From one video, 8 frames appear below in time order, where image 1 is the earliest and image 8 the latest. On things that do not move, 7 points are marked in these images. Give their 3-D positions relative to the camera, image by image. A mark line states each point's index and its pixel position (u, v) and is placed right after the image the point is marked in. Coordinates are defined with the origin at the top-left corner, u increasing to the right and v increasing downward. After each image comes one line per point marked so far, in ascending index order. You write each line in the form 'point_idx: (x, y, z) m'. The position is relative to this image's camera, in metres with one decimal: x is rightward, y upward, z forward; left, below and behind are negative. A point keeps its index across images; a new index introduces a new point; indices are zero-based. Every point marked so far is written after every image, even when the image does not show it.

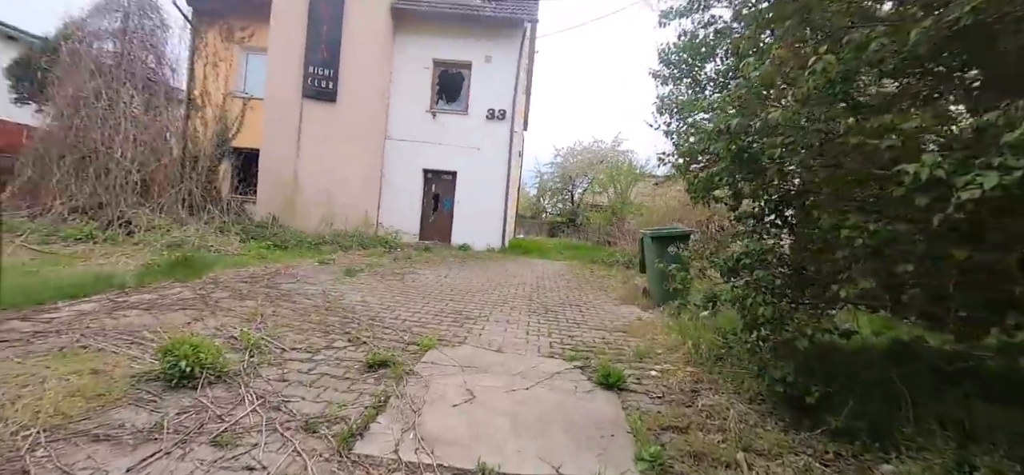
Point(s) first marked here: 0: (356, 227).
0: (-3.7, +0.3, +10.5) m
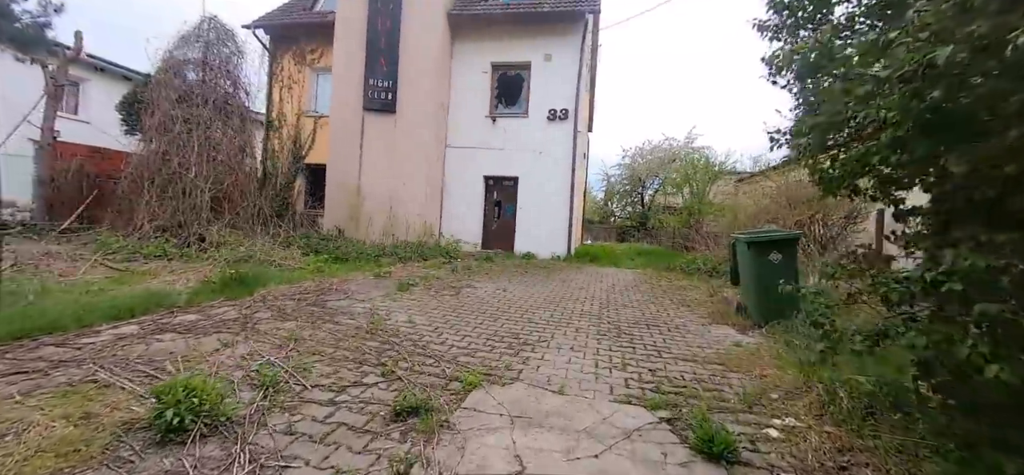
0: (-2.2, 0.0, +10.4) m
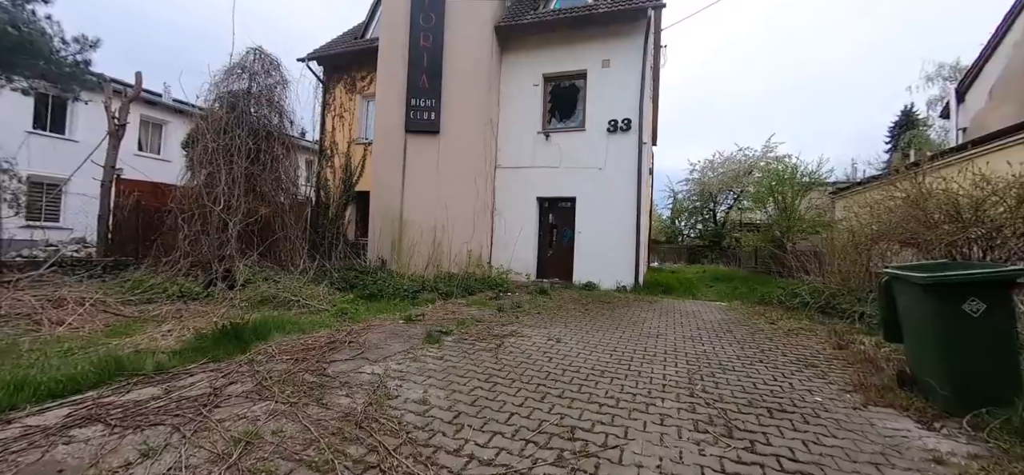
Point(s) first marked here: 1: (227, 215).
0: (-1.0, -0.6, +9.4) m
1: (-4.7, +0.4, +7.2) m
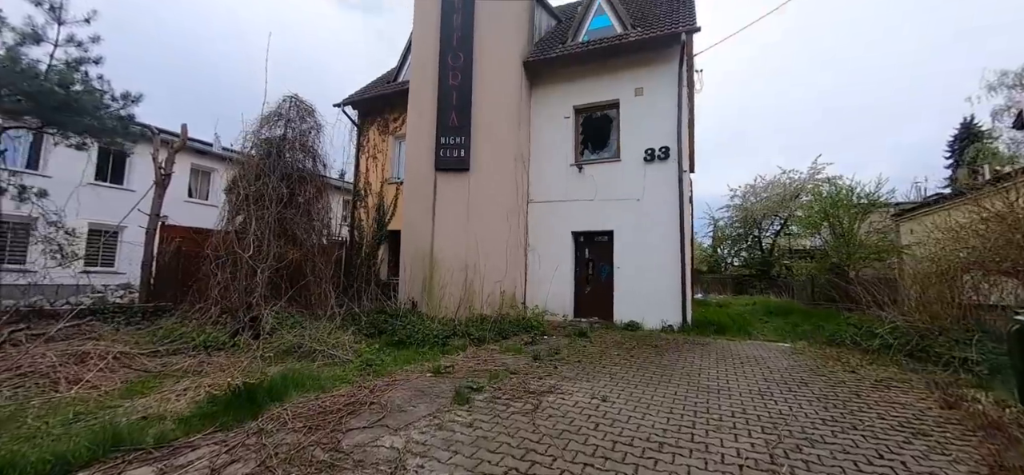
0: (-0.3, -1.4, +9.0) m
1: (-4.1, -0.4, +7.1) m
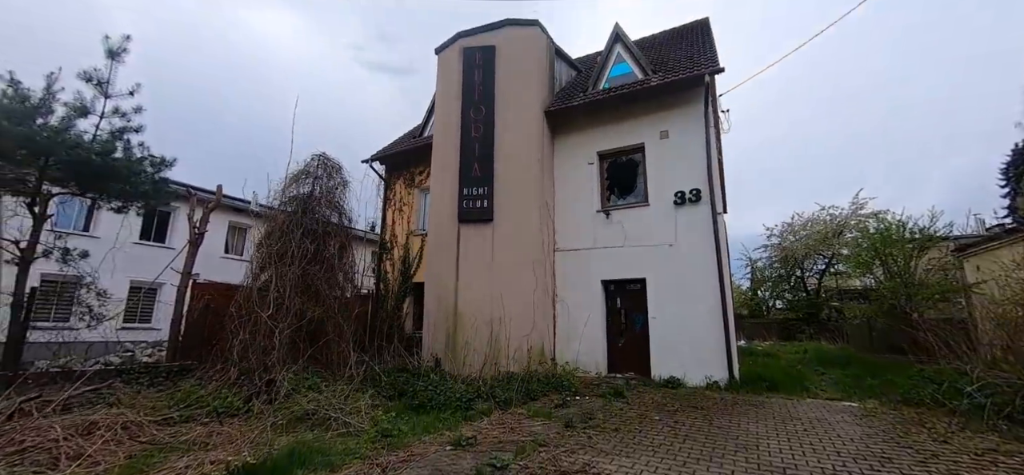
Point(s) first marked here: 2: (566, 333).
0: (+0.3, -2.4, +8.5) m
1: (-3.7, -1.3, +7.0) m
2: (+1.1, -2.0, +9.3) m
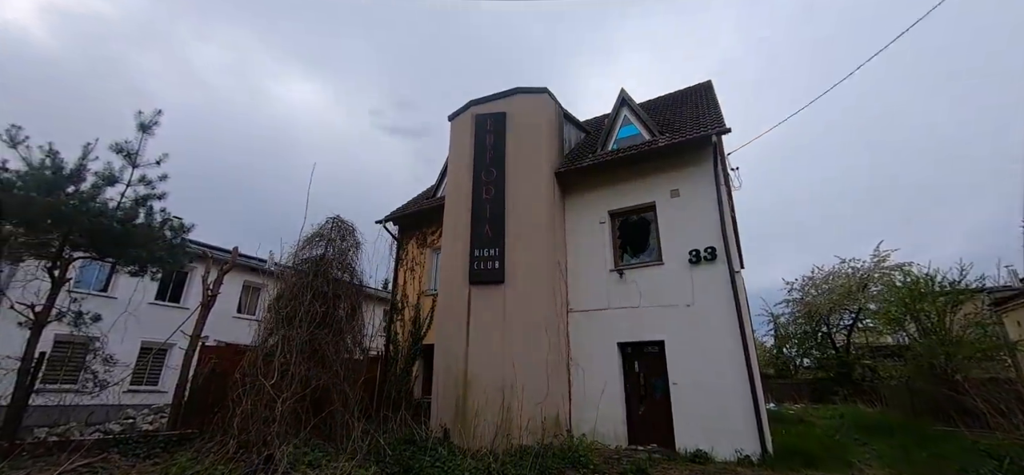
0: (+0.5, -3.6, +8.0) m
1: (-3.5, -2.3, +6.7) m
2: (+1.4, -3.2, +8.8) m
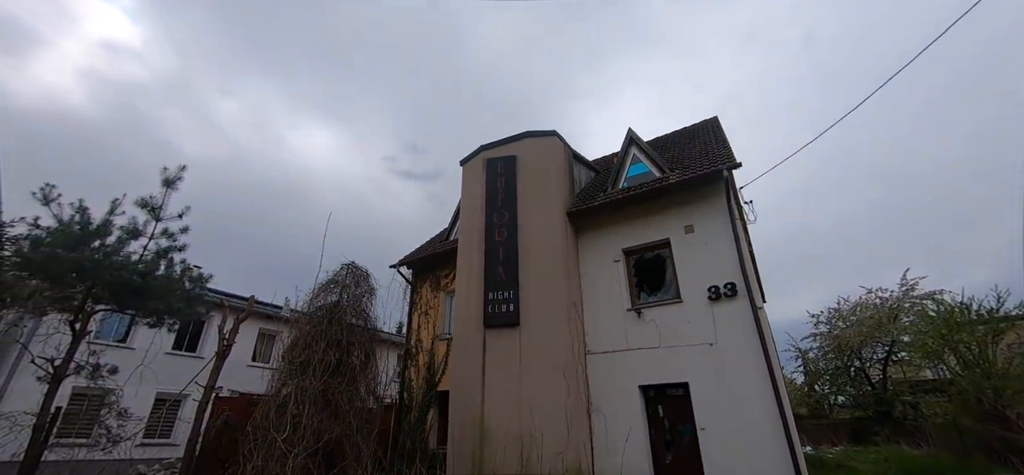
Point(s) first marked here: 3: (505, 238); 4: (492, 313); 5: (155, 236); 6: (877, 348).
0: (+0.9, -4.3, +7.5) m
1: (-3.3, -3.0, +6.6) m
2: (+1.7, -4.0, +8.4) m
3: (-0.1, 0.0, +9.7) m
4: (-0.4, -1.5, +9.1) m
5: (-6.8, 0.0, +8.4) m
6: (+14.1, -4.3, +16.9) m
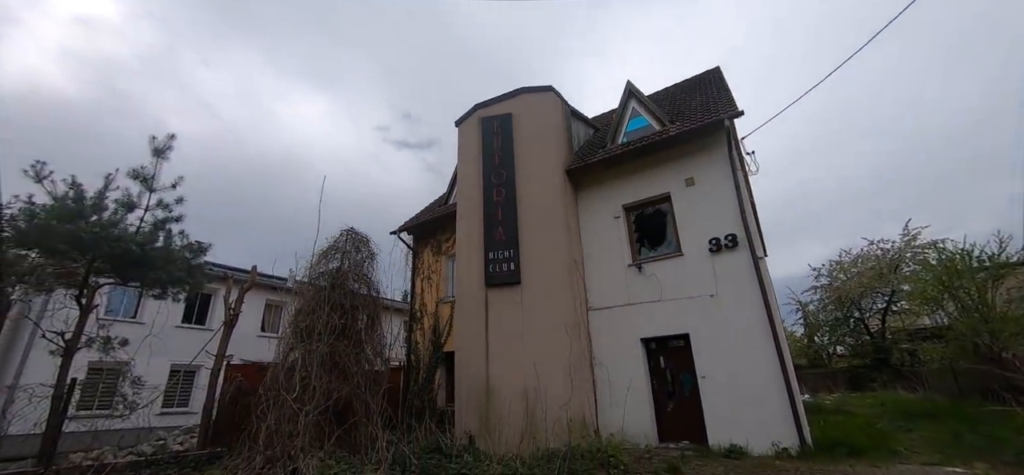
0: (+1.0, -3.5, +7.8) m
1: (-3.2, -2.5, +6.7) m
2: (+1.9, -3.2, +8.6) m
3: (-0.2, +0.9, +9.6) m
4: (-0.4, -0.7, +9.2) m
5: (-6.8, +0.6, +8.3) m
6: (+14.2, -2.4, +17.1) m
